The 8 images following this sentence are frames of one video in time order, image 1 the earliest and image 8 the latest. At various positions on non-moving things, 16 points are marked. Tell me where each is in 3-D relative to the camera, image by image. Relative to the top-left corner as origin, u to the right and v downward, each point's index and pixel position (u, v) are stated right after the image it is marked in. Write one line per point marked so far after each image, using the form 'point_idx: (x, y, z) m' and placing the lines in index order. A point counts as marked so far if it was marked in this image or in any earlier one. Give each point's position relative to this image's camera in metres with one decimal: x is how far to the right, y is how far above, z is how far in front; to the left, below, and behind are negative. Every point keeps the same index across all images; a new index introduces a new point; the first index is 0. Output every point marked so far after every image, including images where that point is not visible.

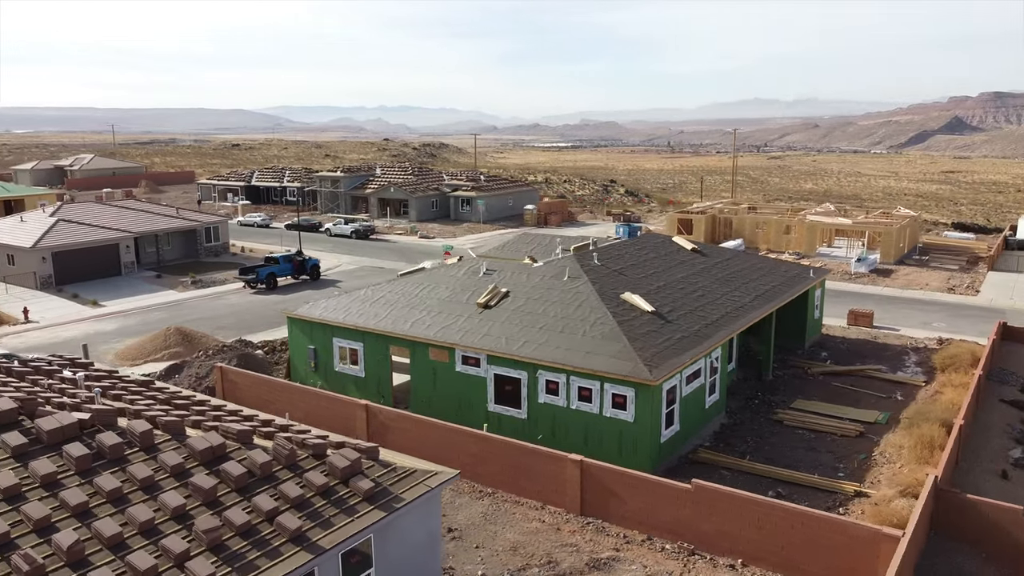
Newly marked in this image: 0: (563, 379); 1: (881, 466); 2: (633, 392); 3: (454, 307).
0: (+1.0, -1.9, +16.6) m
1: (+7.3, -3.5, +16.0) m
2: (+2.4, -2.0, +15.7) m
3: (-1.4, -0.5, +19.4) m
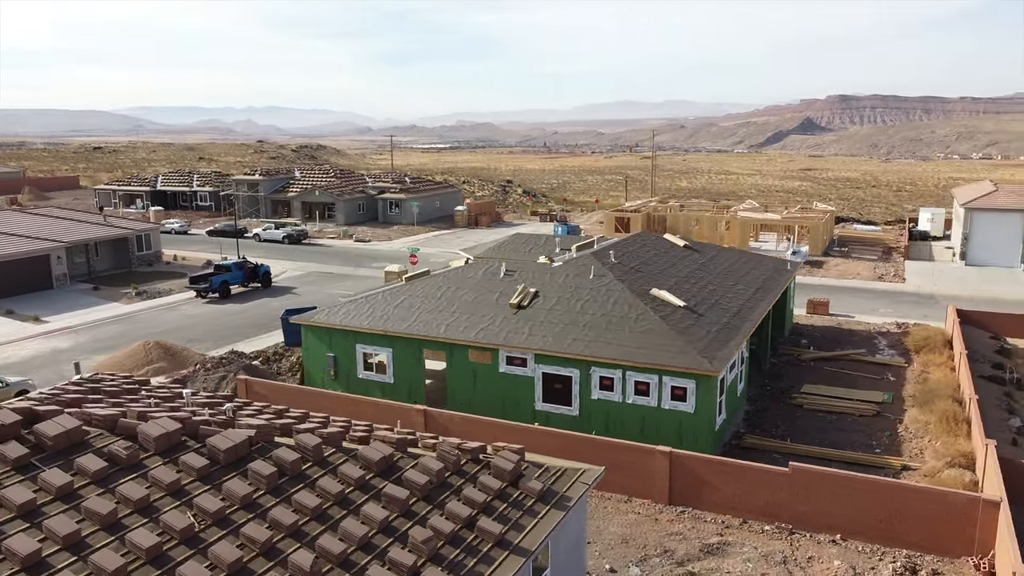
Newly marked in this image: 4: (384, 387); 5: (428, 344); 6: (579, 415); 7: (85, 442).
0: (+2.2, -1.8, +17.0) m
1: (+8.5, -3.3, +17.3) m
2: (+3.7, -1.9, +16.3) m
3: (-0.6, -0.5, +19.4) m
4: (-3.1, -2.4, +19.7) m
5: (-1.9, -1.3, +18.8) m
6: (+1.4, -2.7, +17.5) m
7: (-4.6, -1.7, +8.8) m
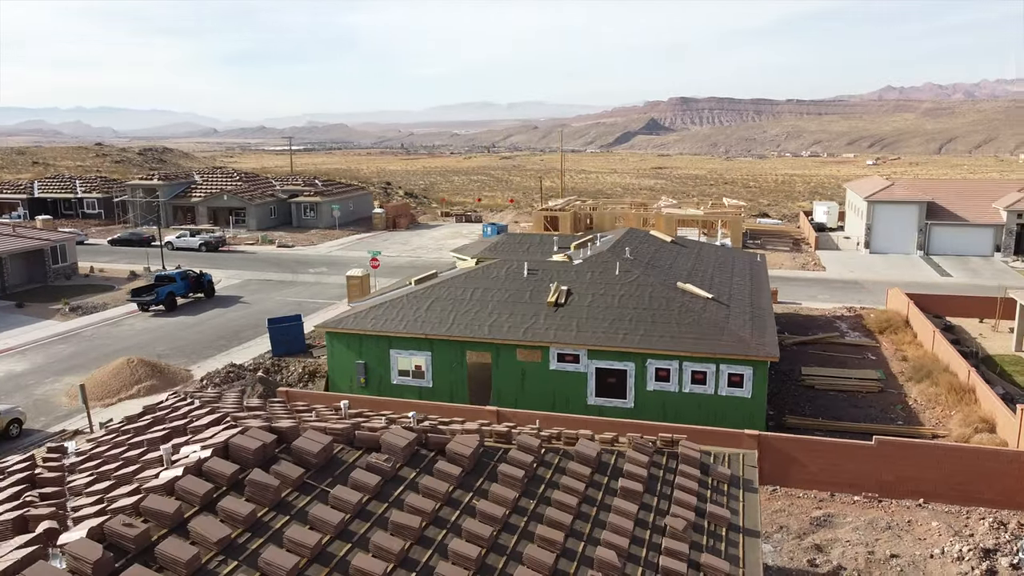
0: (+3.5, -1.7, +17.6) m
1: (+9.7, -2.9, +19.1) m
2: (+5.1, -1.7, +17.2) m
3: (+0.2, -0.5, +19.5) m
4: (-2.1, -2.5, +19.4) m
5: (-0.9, -1.3, +18.8) m
6: (+2.7, -2.6, +18.0) m
7: (-1.8, -1.7, +8.4) m
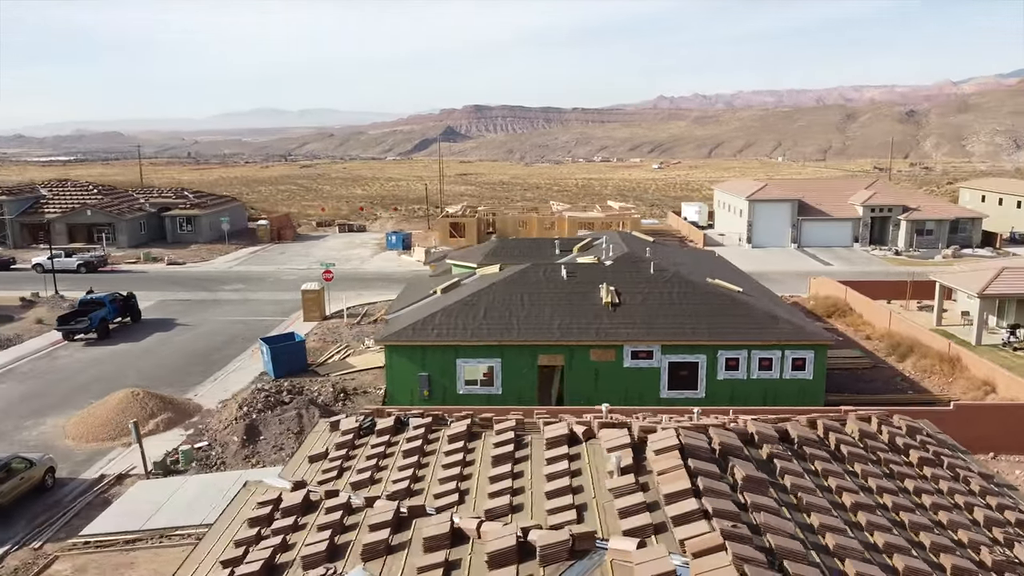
0: (+5.4, -1.5, +18.9) m
1: (+11.1, -2.5, +21.8) m
2: (+7.0, -1.5, +18.8) m
3: (+1.7, -0.5, +19.9) m
4: (-0.5, -2.6, +19.2) m
5: (+0.8, -1.4, +18.9) m
6: (+4.5, -2.5, +19.1) m
7: (+2.4, -1.7, +8.6) m
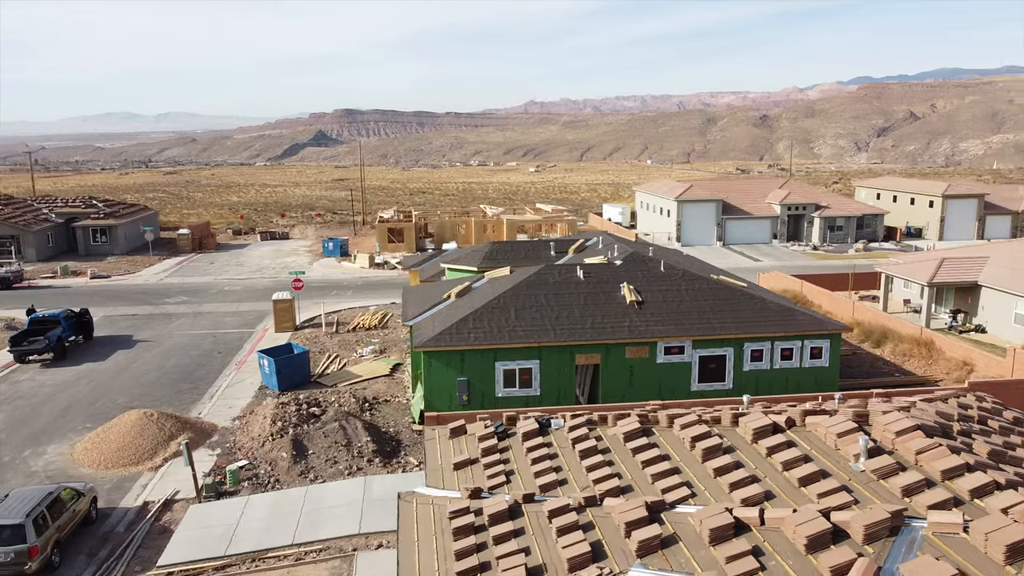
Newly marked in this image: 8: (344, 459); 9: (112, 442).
0: (+6.2, -1.4, +19.8) m
1: (+11.5, -2.2, +23.6) m
2: (+7.8, -1.3, +20.1) m
3: (+2.4, -0.5, +20.4) m
4: (+0.4, -2.7, +19.3) m
5: (+1.7, -1.4, +19.2) m
6: (+5.4, -2.4, +19.9) m
7: (+4.8, -1.6, +9.3) m
8: (-3.4, -3.5, +16.8) m
9: (-8.9, -3.4, +18.1) m
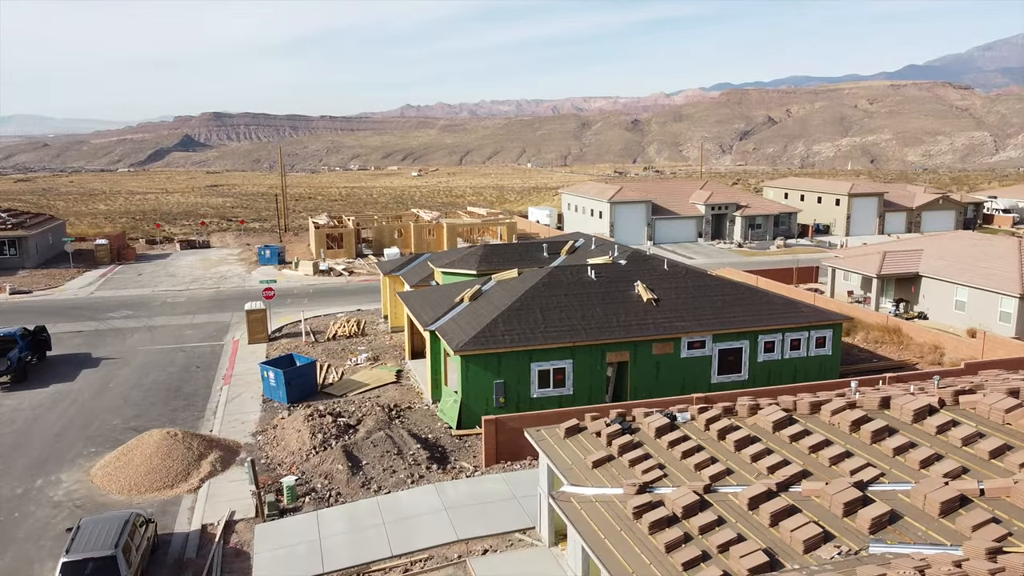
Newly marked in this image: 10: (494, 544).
0: (+6.8, -1.3, +20.9) m
1: (+11.5, -1.9, +25.4) m
2: (+8.4, -1.1, +21.4) m
3: (+2.9, -0.5, +20.9) m
4: (+1.2, -2.7, +19.5) m
5: (+2.4, -1.4, +19.6) m
6: (+6.0, -2.3, +20.8) m
7: (+7.0, -1.4, +10.3) m
8: (-2.2, -3.6, +16.5) m
9: (-7.8, -3.7, +17.0) m
10: (-0.3, -4.2, +13.5) m
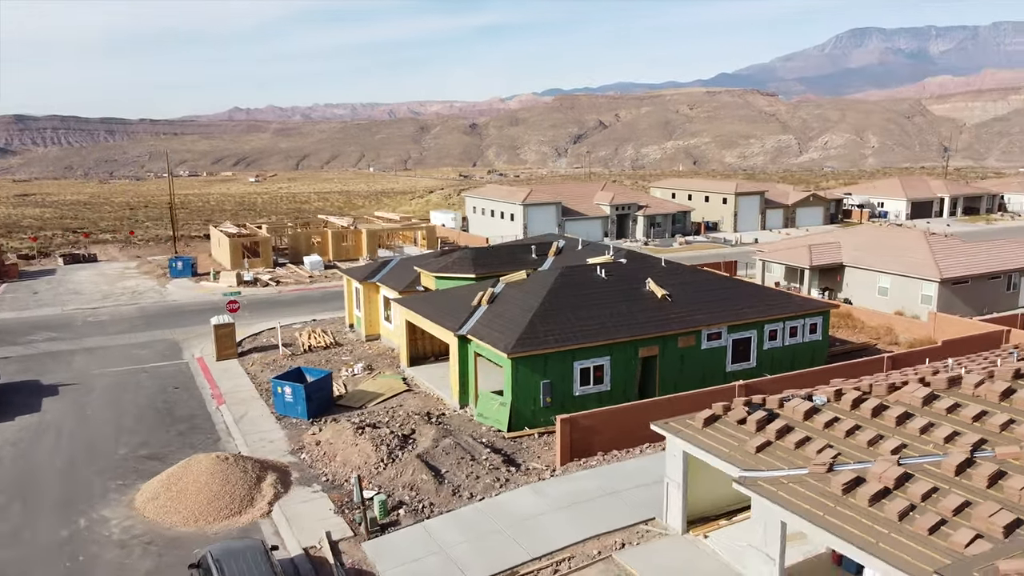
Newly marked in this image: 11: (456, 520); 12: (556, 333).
0: (+7.4, -1.1, +22.4) m
1: (+11.1, -1.6, +27.7) m
2: (+8.8, -0.9, +23.2) m
3: (+3.5, -0.4, +21.6) m
4: (+2.1, -2.7, +20.0) m
5: (+3.3, -1.3, +20.3) m
6: (+6.6, -2.1, +22.2) m
7: (+9.6, -1.1, +12.0) m
8: (-0.6, -3.7, +16.4) m
9: (-6.2, -4.0, +15.8) m
10: (+1.9, -4.2, +13.8) m
11: (-1.0, -4.2, +14.7) m
12: (+1.0, -1.1, +19.5) m
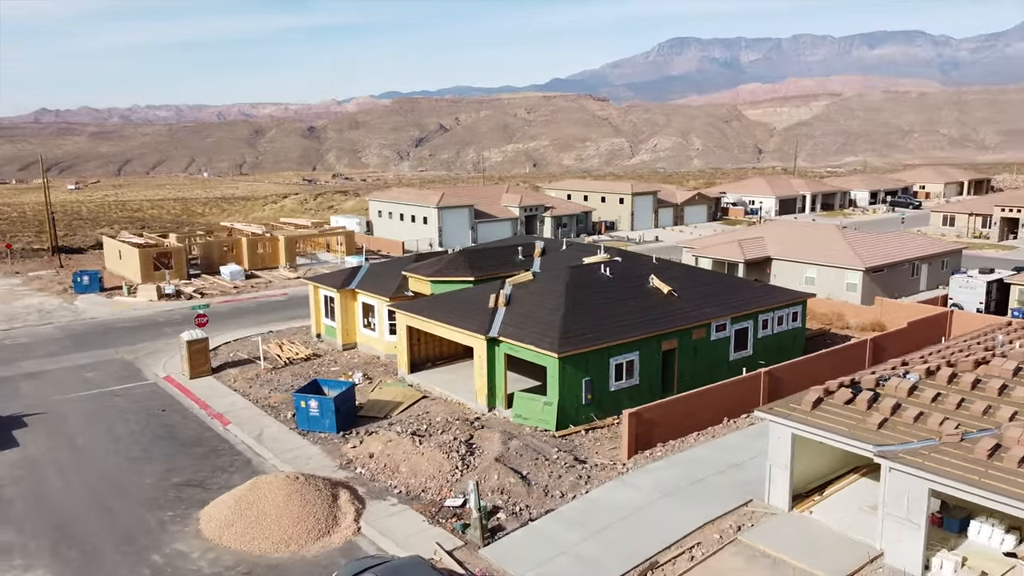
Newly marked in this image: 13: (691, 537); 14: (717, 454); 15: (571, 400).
0: (+7.6, -0.8, +24.0) m
1: (+10.3, -1.3, +29.8) m
2: (+8.8, -0.6, +24.9) m
3: (+3.9, -0.3, +22.5) m
4: (+3.0, -2.6, +20.6) m
5: (+4.0, -1.2, +21.1) m
6: (+6.9, -1.9, +23.6) m
7: (+11.7, -0.7, +14.2) m
8: (+1.0, -3.7, +16.5) m
9: (-4.3, -4.2, +14.8) m
10: (+4.0, -4.1, +14.4) m
11: (+0.9, -4.2, +14.8) m
12: (+1.9, -1.1, +19.9) m
13: (+3.0, -4.3, +14.0) m
14: (+4.4, -3.5, +17.3) m
15: (+1.4, -2.7, +19.3) m
